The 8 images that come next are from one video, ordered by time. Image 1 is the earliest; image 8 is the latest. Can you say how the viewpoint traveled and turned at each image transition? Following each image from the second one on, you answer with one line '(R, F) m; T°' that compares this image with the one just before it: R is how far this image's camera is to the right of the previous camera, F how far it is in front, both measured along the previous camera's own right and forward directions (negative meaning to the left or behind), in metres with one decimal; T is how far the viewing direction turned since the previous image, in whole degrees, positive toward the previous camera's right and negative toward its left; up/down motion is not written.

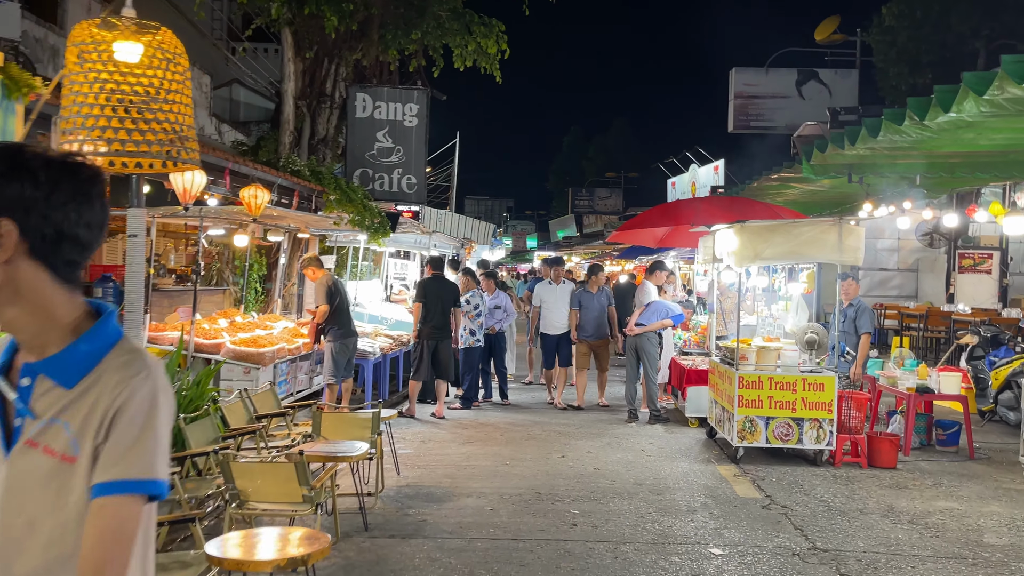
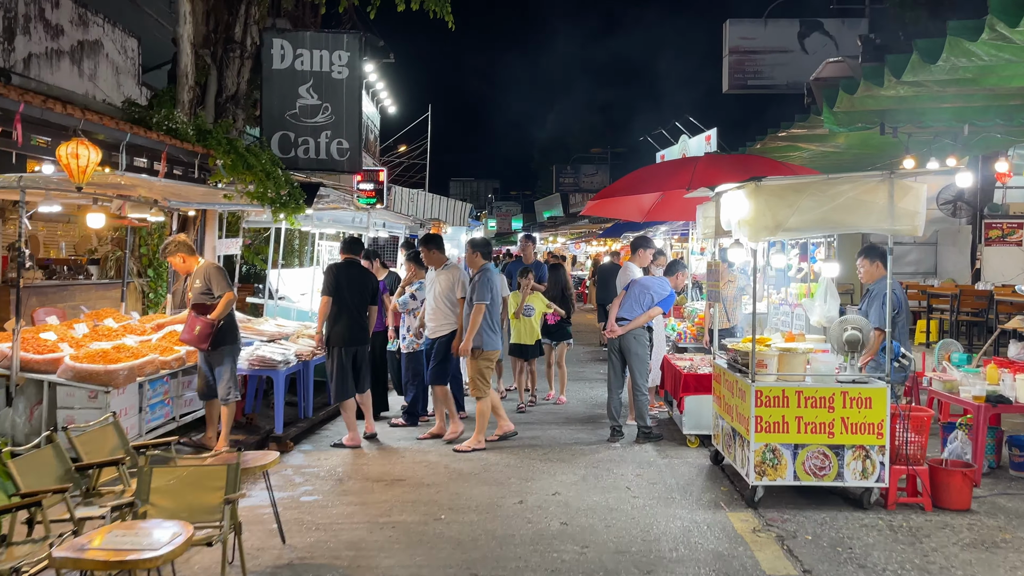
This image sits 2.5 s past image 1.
(+0.4, +1.9) m; +1°
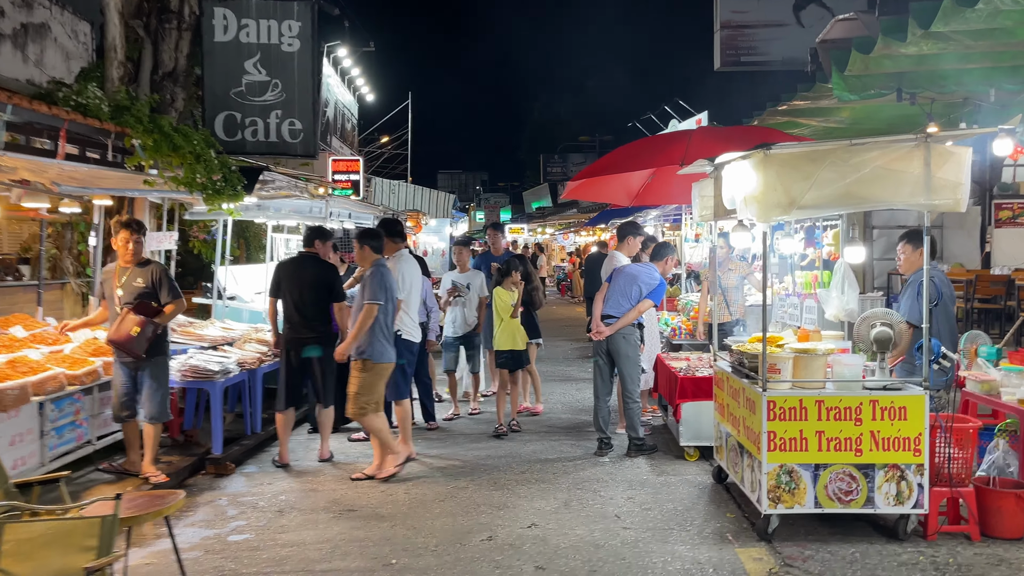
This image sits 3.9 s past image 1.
(+0.2, +0.9) m; +1°
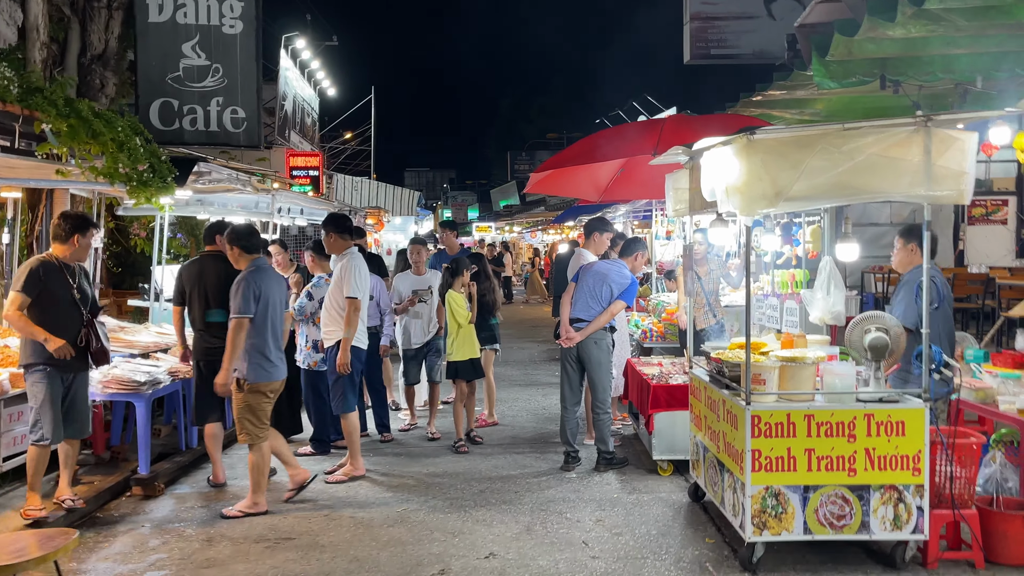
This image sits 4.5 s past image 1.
(+0.1, +0.5) m; +2°
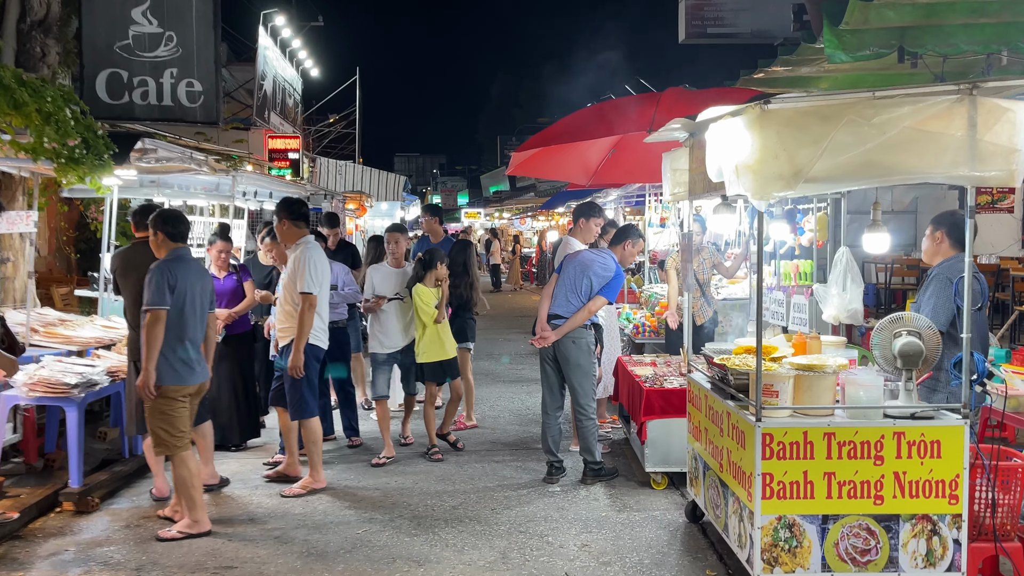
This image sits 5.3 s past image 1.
(+0.1, +0.6) m; +1°
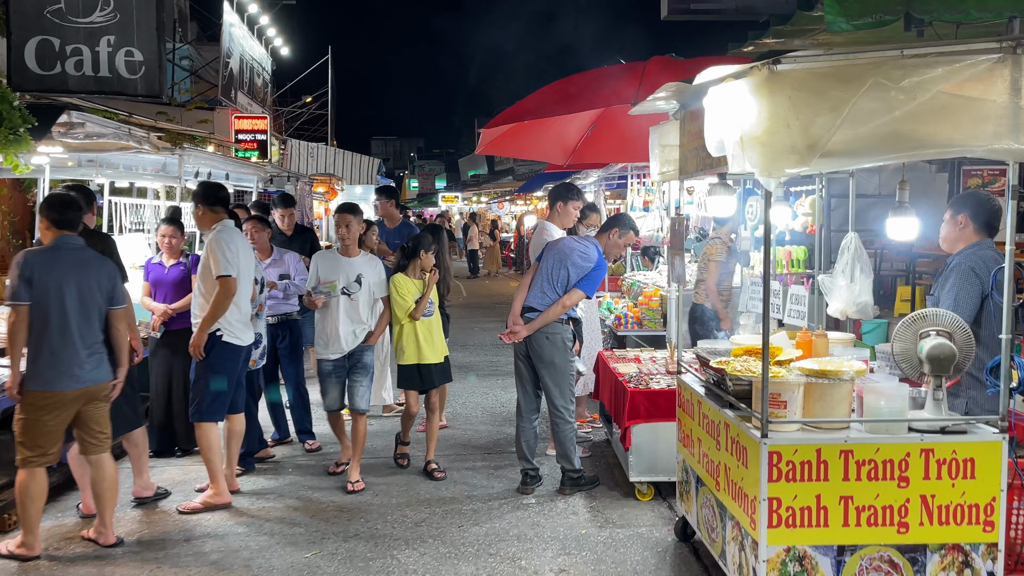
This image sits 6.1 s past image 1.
(+0.1, +0.5) m; +1°
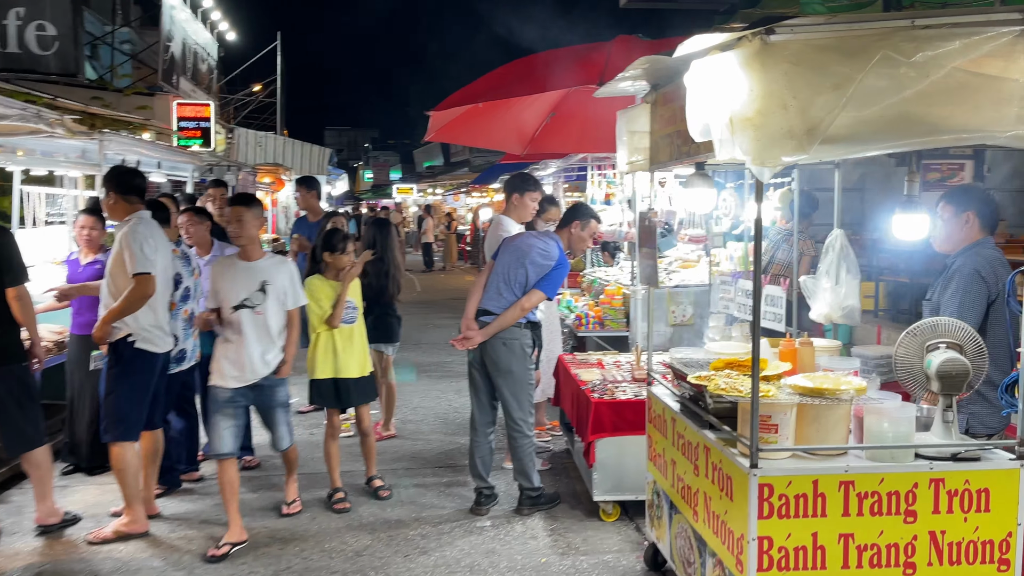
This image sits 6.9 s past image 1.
(0.0, +0.4) m; +3°
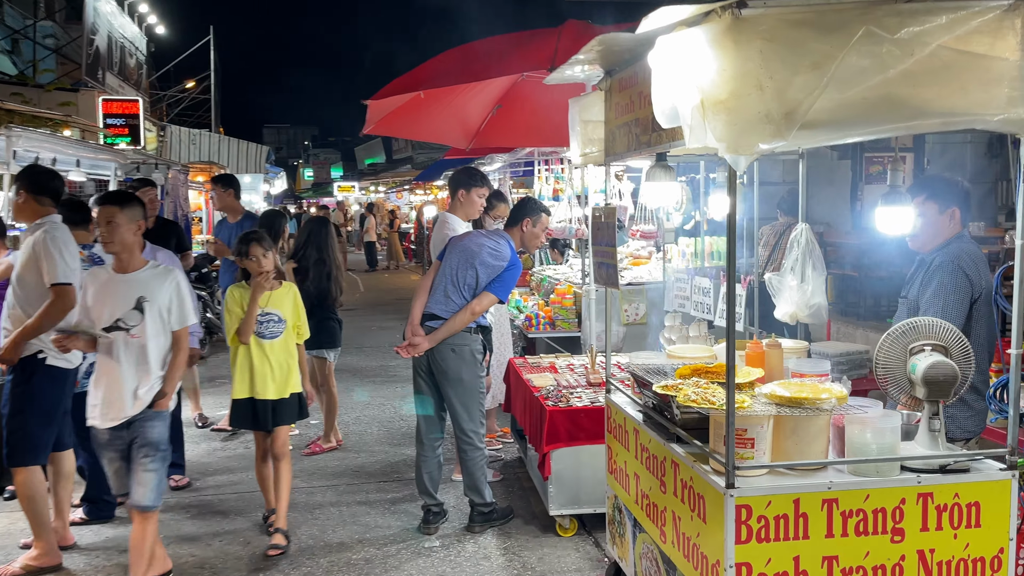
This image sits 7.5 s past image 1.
(0.0, +0.3) m; +4°
